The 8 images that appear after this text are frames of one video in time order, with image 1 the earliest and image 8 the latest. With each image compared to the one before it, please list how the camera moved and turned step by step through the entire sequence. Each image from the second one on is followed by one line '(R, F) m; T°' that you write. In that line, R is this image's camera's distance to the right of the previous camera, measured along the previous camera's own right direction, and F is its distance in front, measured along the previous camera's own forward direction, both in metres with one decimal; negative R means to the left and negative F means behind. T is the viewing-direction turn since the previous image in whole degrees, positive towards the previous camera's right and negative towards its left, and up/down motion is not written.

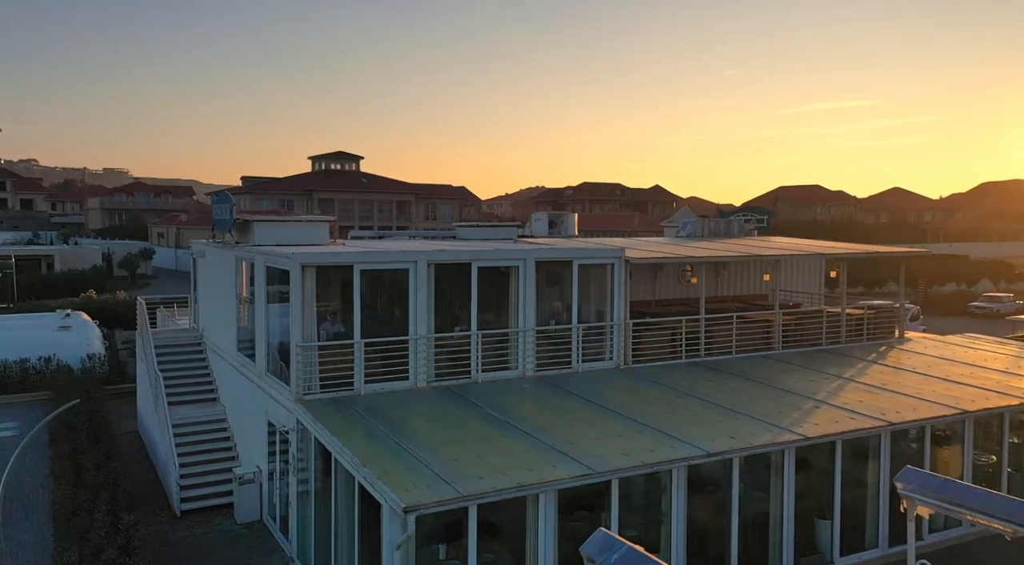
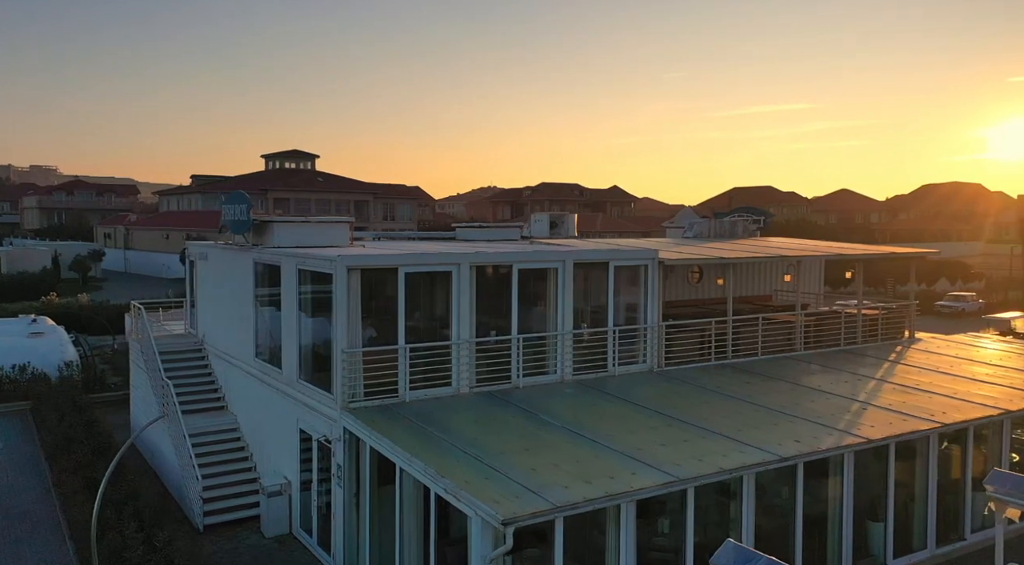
(-1.6, +0.3) m; +4°
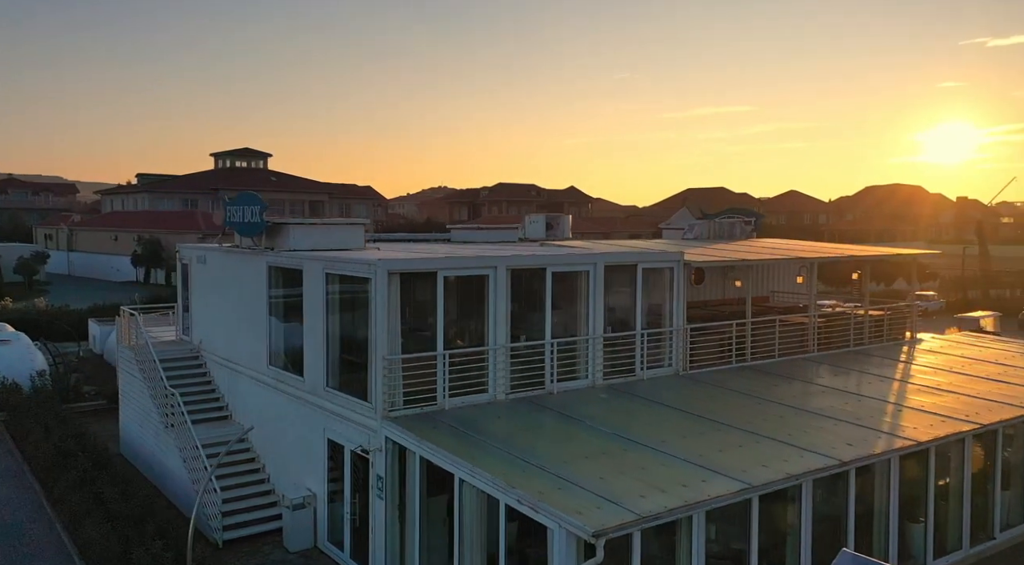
(-1.4, +0.3) m; +4°
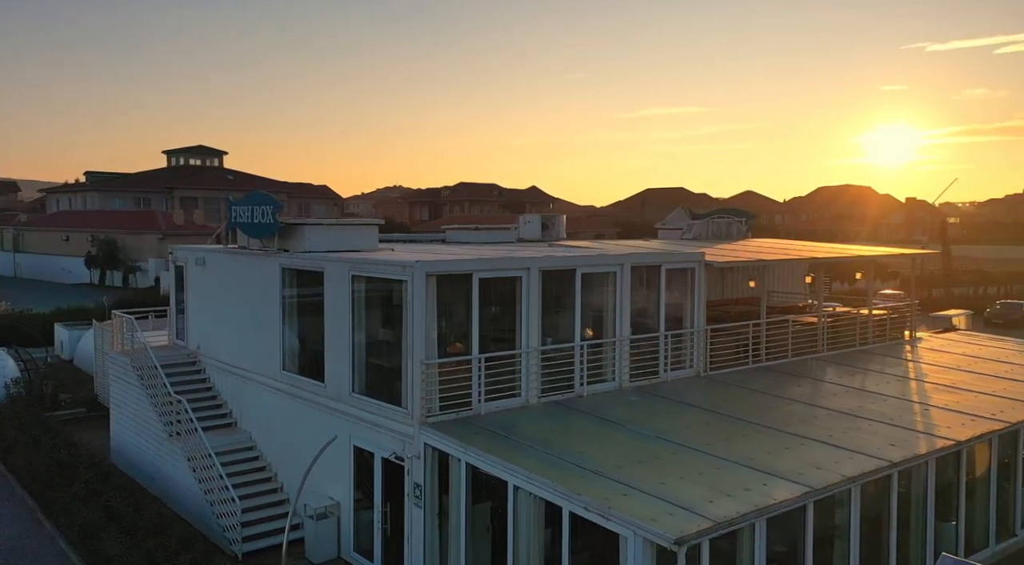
(-1.2, +0.3) m; +3°
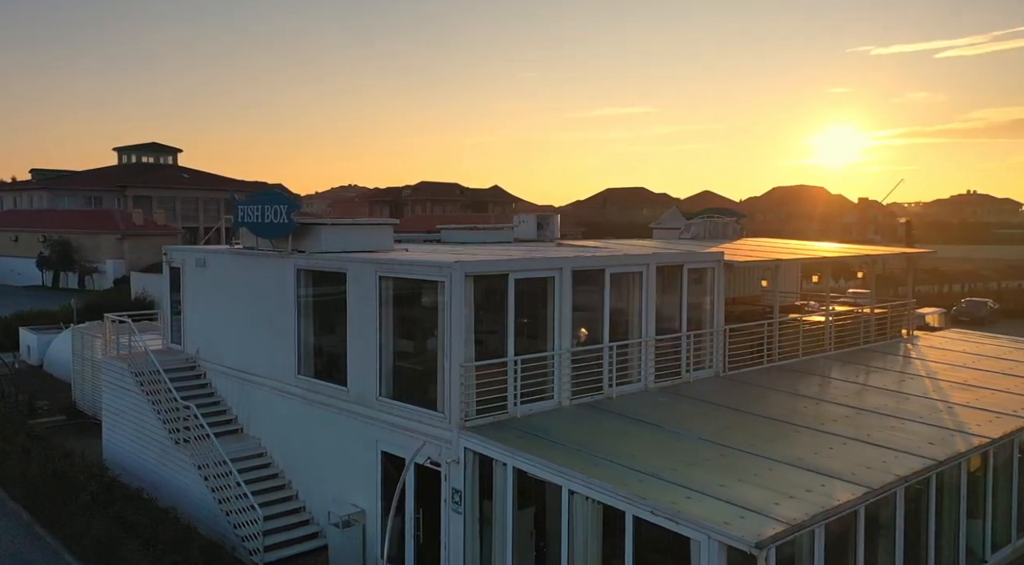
(-1.2, +0.2) m; +3°
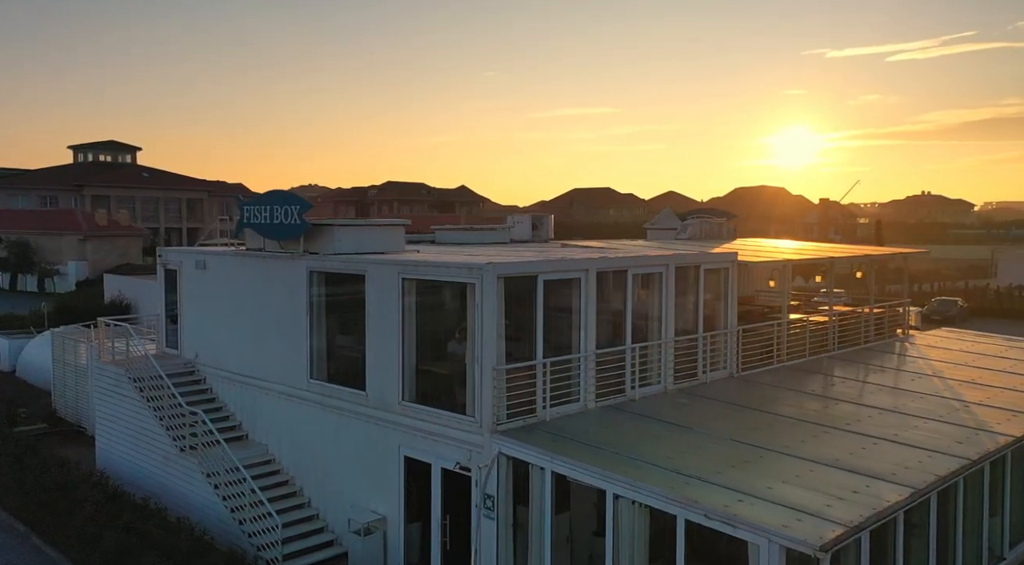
(-1.0, +0.2) m; +3°
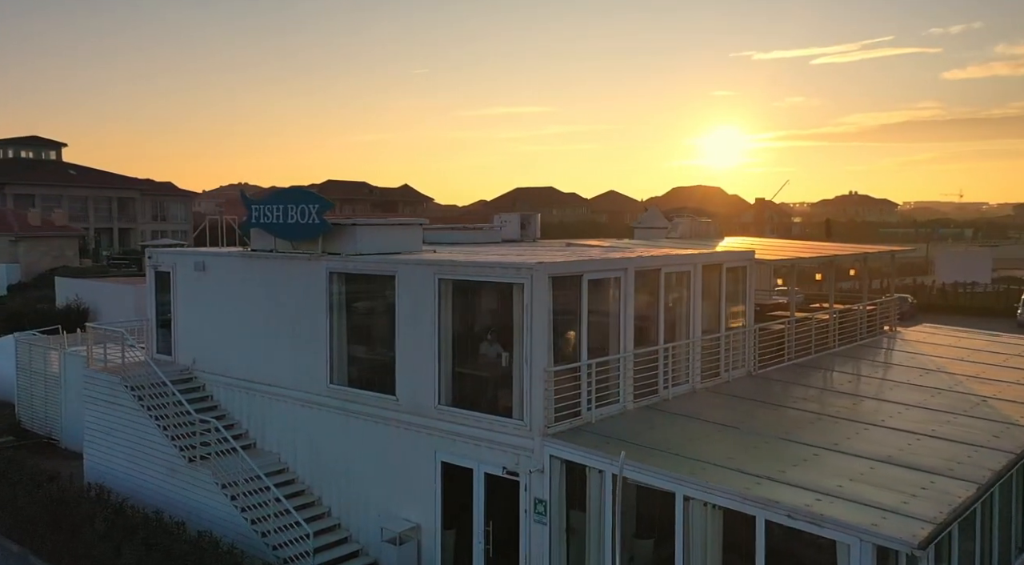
(-1.5, +0.3) m; +5°
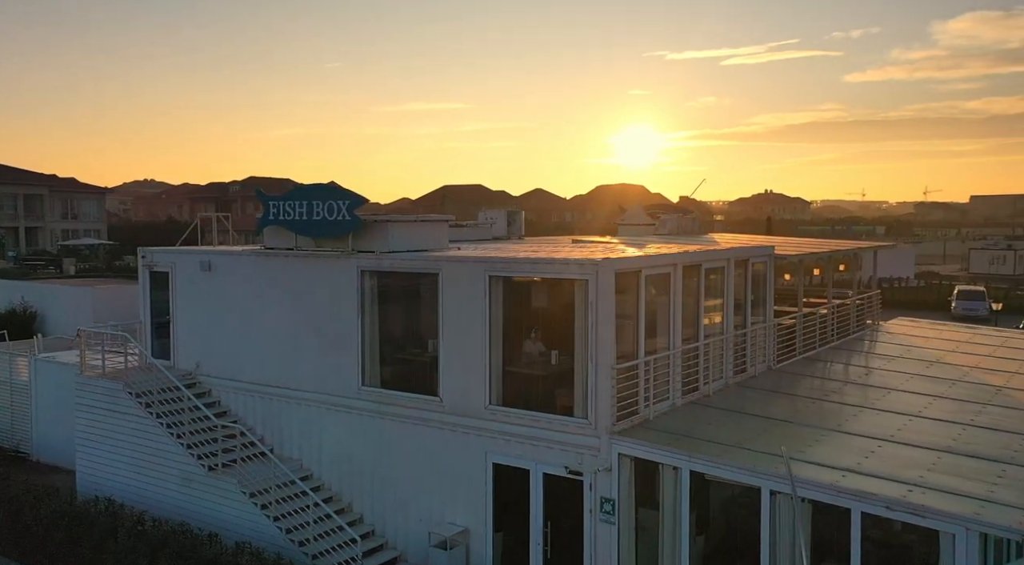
(-1.9, +0.3) m; +6°
